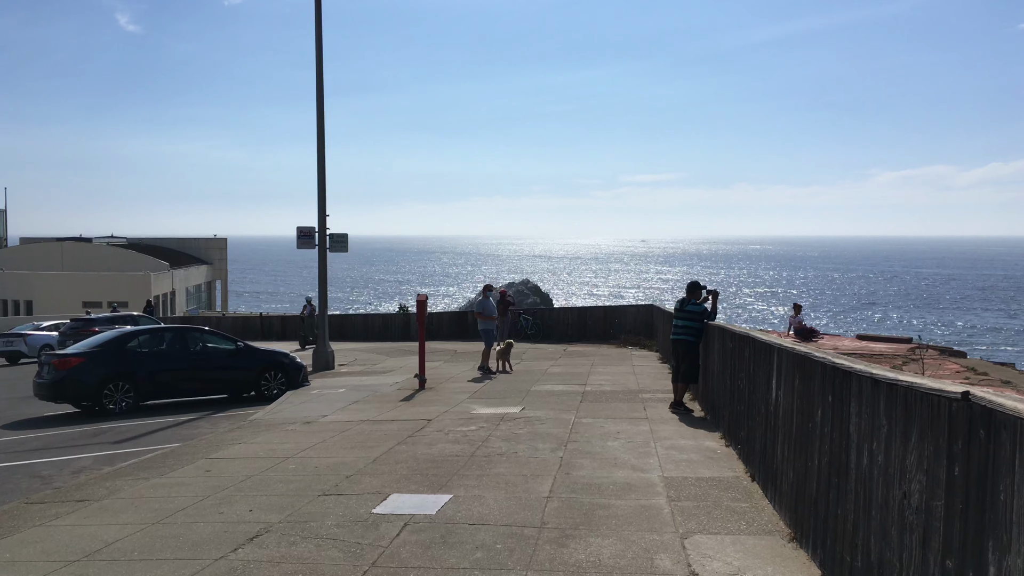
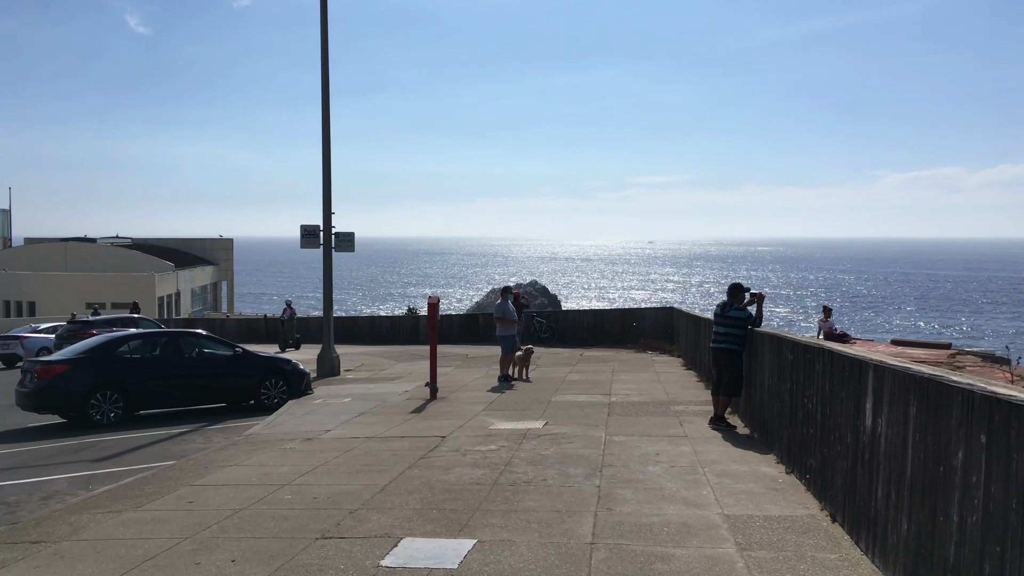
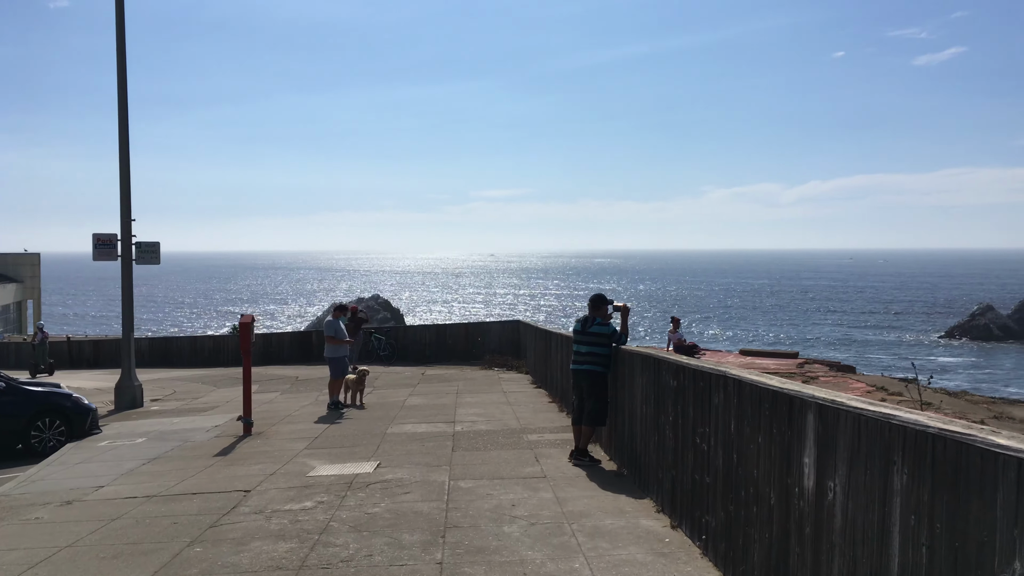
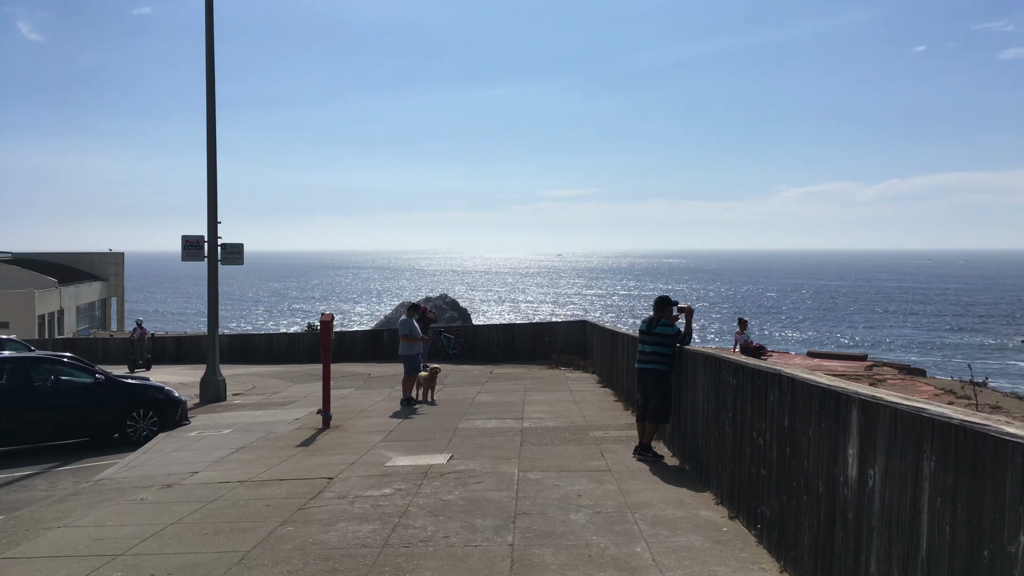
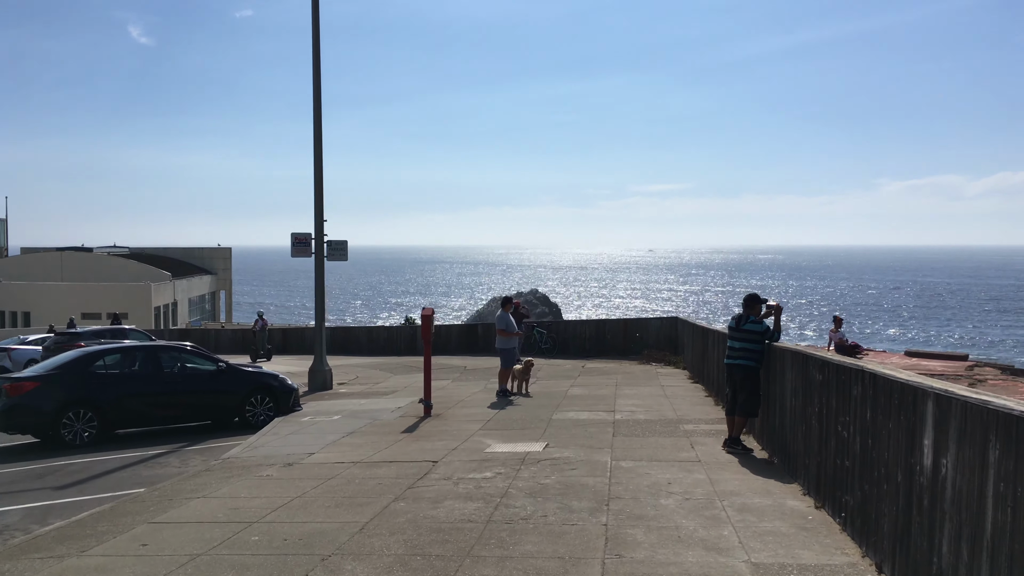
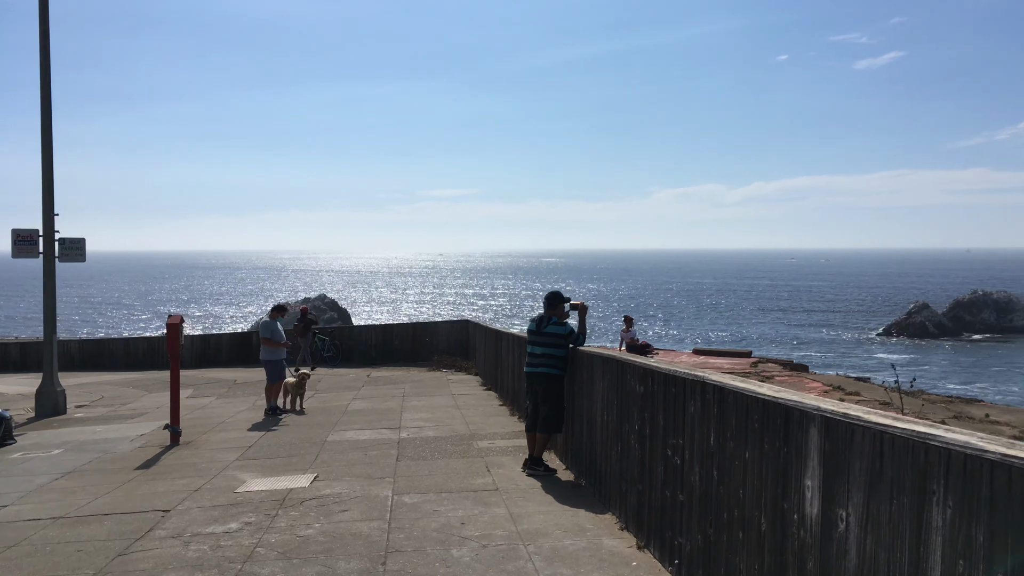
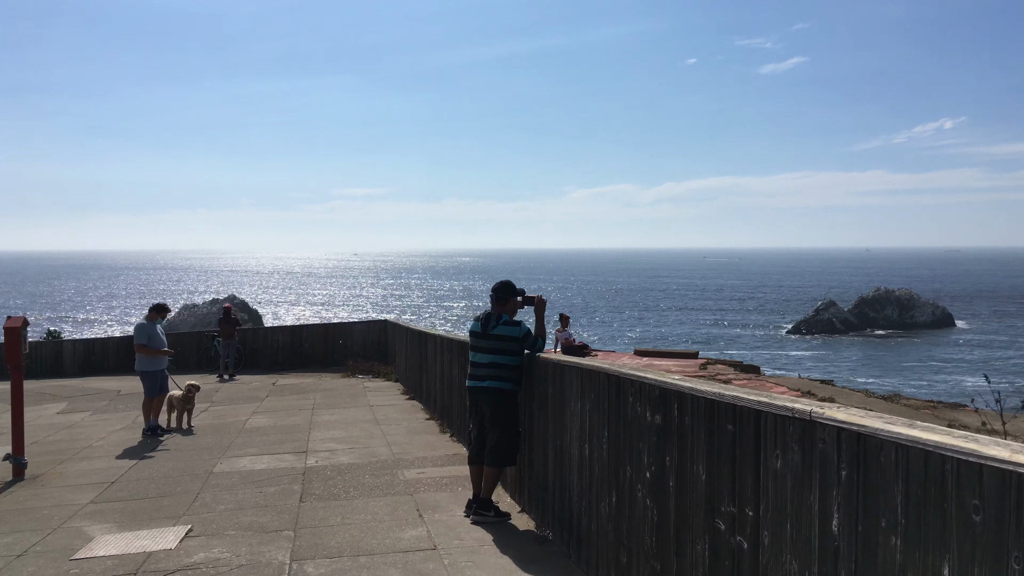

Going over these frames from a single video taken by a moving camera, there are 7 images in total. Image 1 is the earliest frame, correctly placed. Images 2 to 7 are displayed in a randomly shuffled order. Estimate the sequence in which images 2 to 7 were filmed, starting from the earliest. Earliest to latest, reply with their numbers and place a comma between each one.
2, 5, 4, 3, 6, 7
